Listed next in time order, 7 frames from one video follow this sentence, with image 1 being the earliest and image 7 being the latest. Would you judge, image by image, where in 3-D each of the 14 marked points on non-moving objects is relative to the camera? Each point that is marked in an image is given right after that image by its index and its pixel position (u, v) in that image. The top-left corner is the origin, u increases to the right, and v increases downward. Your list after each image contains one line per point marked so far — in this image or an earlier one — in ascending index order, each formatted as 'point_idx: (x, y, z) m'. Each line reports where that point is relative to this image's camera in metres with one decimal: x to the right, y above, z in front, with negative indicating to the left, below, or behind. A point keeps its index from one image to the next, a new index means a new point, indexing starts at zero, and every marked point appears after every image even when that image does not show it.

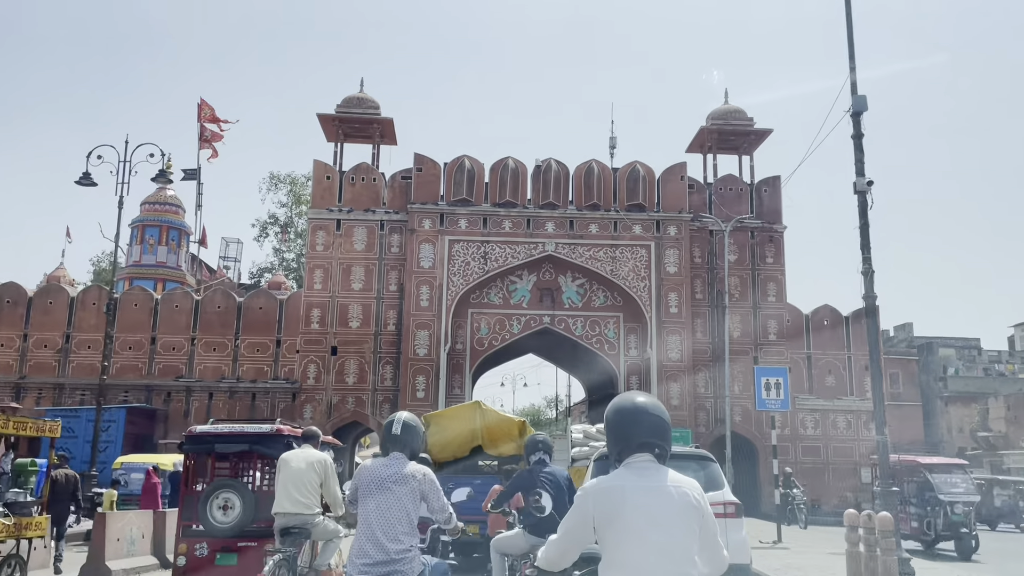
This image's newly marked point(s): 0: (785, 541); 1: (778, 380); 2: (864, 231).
0: (+3.5, -3.2, +10.8) m
1: (+3.6, -1.2, +11.2) m
2: (+3.2, +0.5, +7.7) m
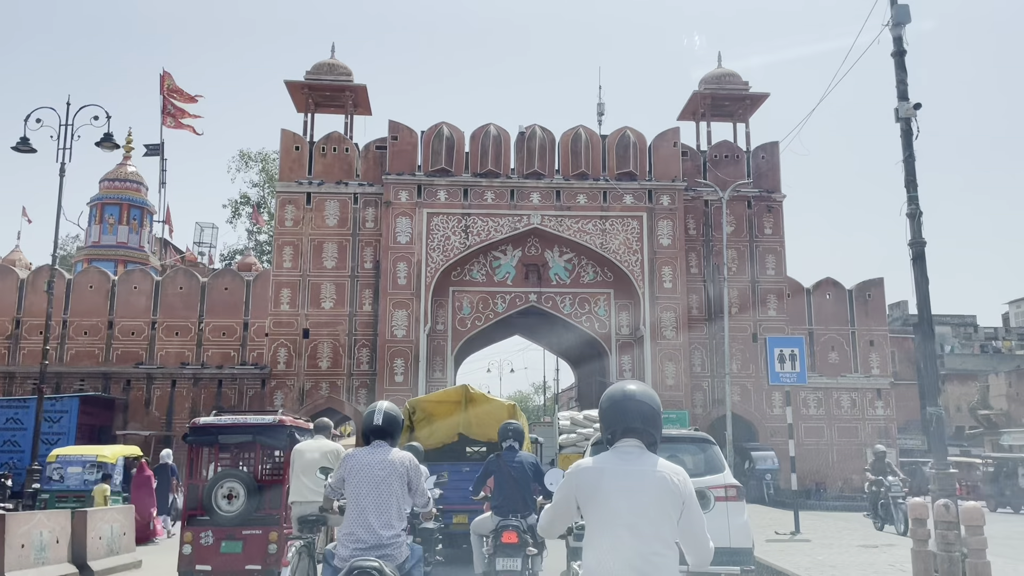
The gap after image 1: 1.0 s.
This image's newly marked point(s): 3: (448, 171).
0: (+3.3, -2.8, +9.6) m
1: (+3.3, -0.7, +10.0) m
2: (+3.1, +1.0, +6.5) m
3: (-1.5, +2.7, +19.5) m
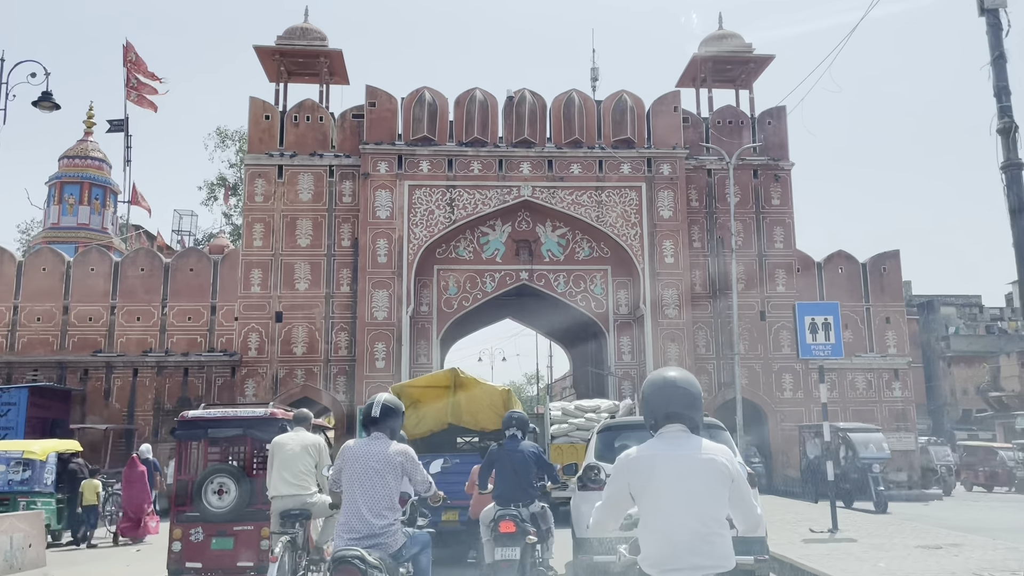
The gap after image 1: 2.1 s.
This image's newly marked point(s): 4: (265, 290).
0: (+3.2, -2.3, +8.2) m
1: (+3.2, -0.3, +8.6) m
2: (+2.9, +1.3, +5.1) m
3: (-1.7, +3.2, +18.0) m
4: (-5.2, 0.0, +17.8) m
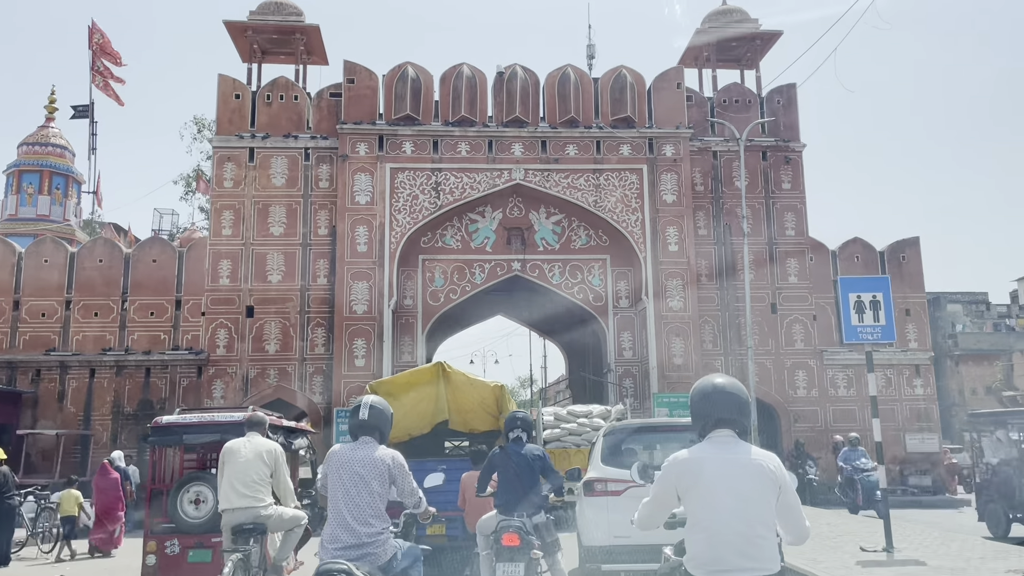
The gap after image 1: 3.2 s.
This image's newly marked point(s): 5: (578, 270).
0: (+3.1, -2.1, +6.8) m
1: (+3.1, -0.1, +7.3) m
2: (+2.9, +1.6, +3.7) m
3: (-1.9, +3.3, +16.6) m
4: (-5.4, +0.1, +16.4) m
5: (+1.3, +0.4, +17.0) m
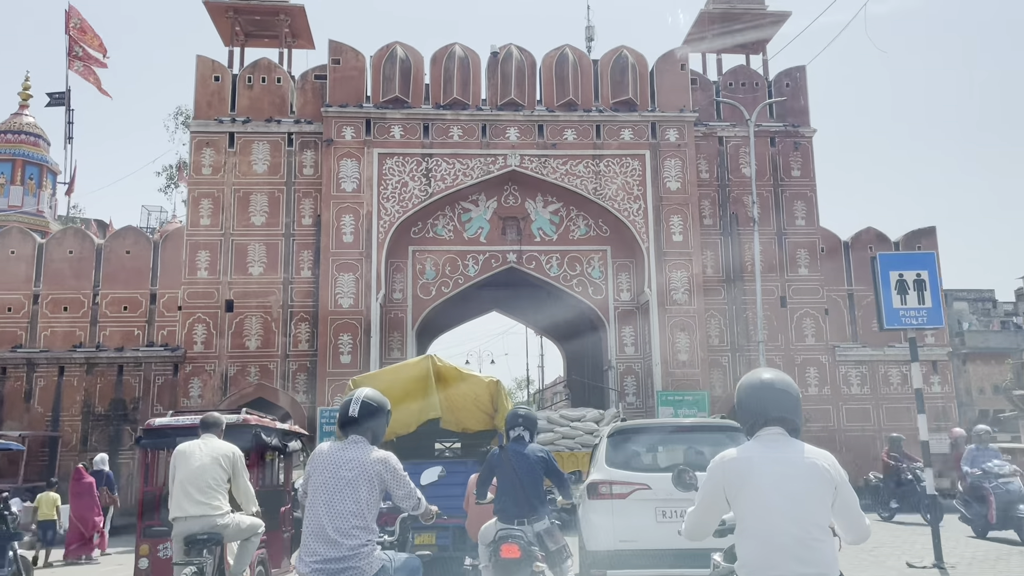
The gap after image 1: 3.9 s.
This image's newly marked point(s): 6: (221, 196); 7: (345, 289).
0: (+3.1, -1.9, +6.0) m
1: (+3.1, +0.1, +6.4) m
2: (+2.8, +1.8, +2.8) m
3: (-2.0, +3.5, +15.7) m
4: (-5.5, +0.2, +15.5) m
5: (+1.2, +0.5, +16.1) m
6: (-5.4, +1.7, +15.8) m
7: (-3.0, 0.0, +15.1) m
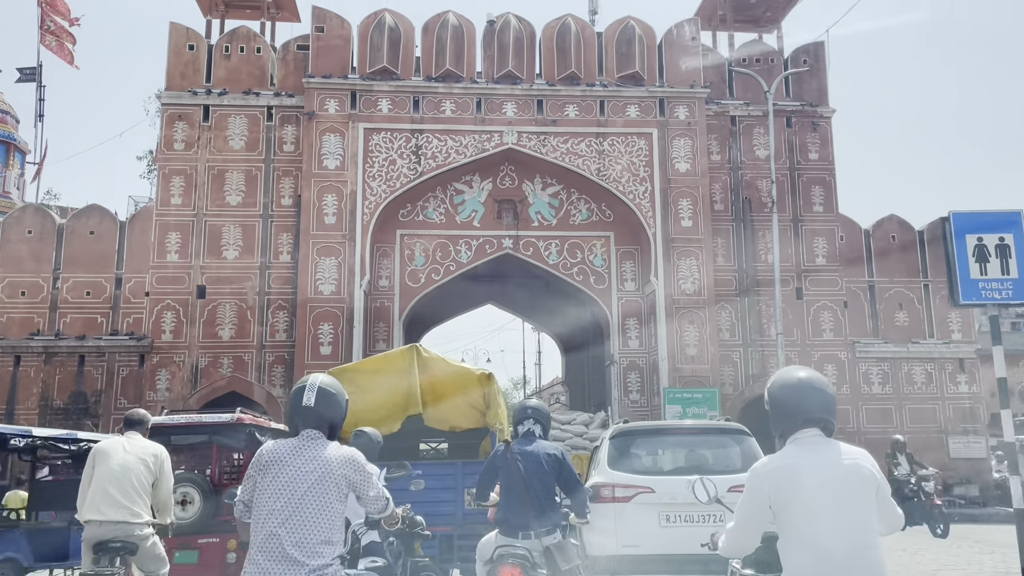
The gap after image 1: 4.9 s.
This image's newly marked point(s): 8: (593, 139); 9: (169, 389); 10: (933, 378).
0: (+3.0, -1.7, +4.8) m
1: (+3.0, +0.3, +5.2) m
2: (+2.8, +2.0, +1.7) m
3: (-2.1, +3.7, +14.6) m
4: (-5.6, +0.5, +14.3) m
5: (+1.2, +0.7, +14.9) m
6: (-5.5, +2.0, +14.6) m
7: (-3.1, +0.2, +14.0) m
8: (+1.4, +2.6, +14.6) m
9: (-5.6, -1.6, +13.9) m
10: (+7.5, -1.6, +15.0) m
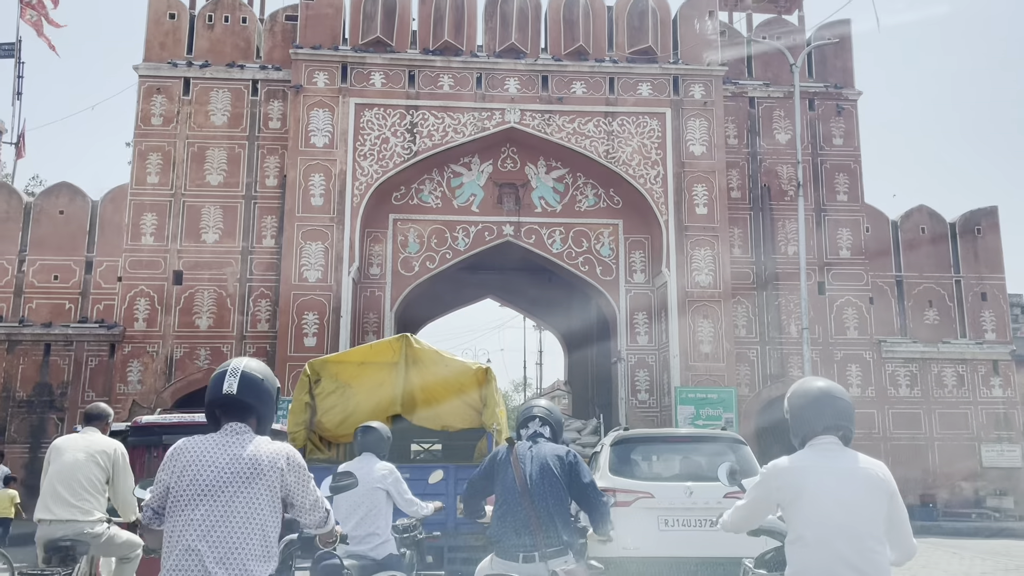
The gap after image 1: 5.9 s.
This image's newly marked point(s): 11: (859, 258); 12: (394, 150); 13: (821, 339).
0: (+3.0, -1.6, +3.7) m
1: (+3.0, +0.4, +4.2) m
2: (+2.8, +2.2, +0.6) m
3: (-2.0, +3.9, +13.6) m
4: (-5.6, +0.7, +13.3) m
5: (+1.2, +0.8, +13.9) m
6: (-5.5, +2.2, +13.6) m
7: (-3.1, +0.4, +12.9) m
8: (+1.4, +2.7, +13.6) m
9: (-5.6, -1.4, +12.9) m
10: (+7.5, -1.5, +13.9) m
11: (+5.8, +0.5, +14.1) m
12: (-1.9, +2.2, +13.3) m
13: (+5.0, -0.8, +13.8) m
